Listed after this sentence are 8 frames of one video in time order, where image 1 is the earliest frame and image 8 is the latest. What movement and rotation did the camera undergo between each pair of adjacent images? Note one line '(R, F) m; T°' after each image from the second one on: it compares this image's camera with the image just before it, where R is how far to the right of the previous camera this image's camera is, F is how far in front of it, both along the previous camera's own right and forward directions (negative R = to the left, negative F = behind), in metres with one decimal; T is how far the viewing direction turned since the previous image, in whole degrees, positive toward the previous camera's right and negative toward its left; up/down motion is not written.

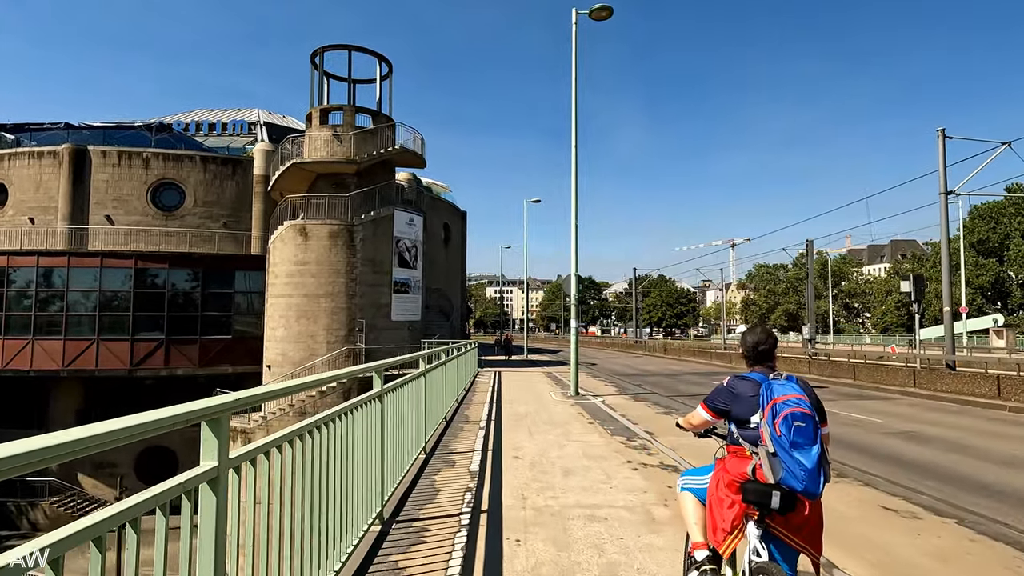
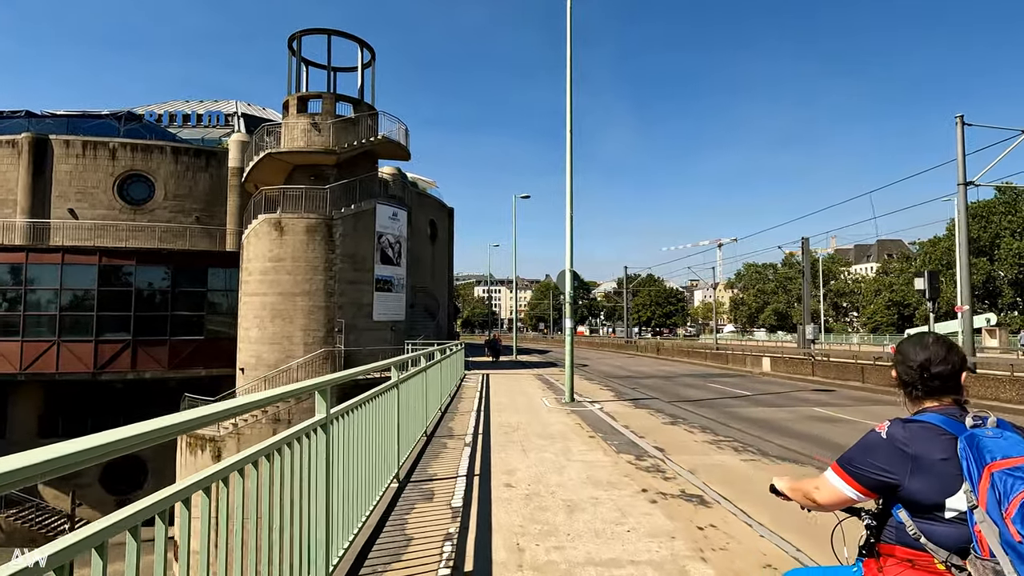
(0.0, +1.5) m; +1°
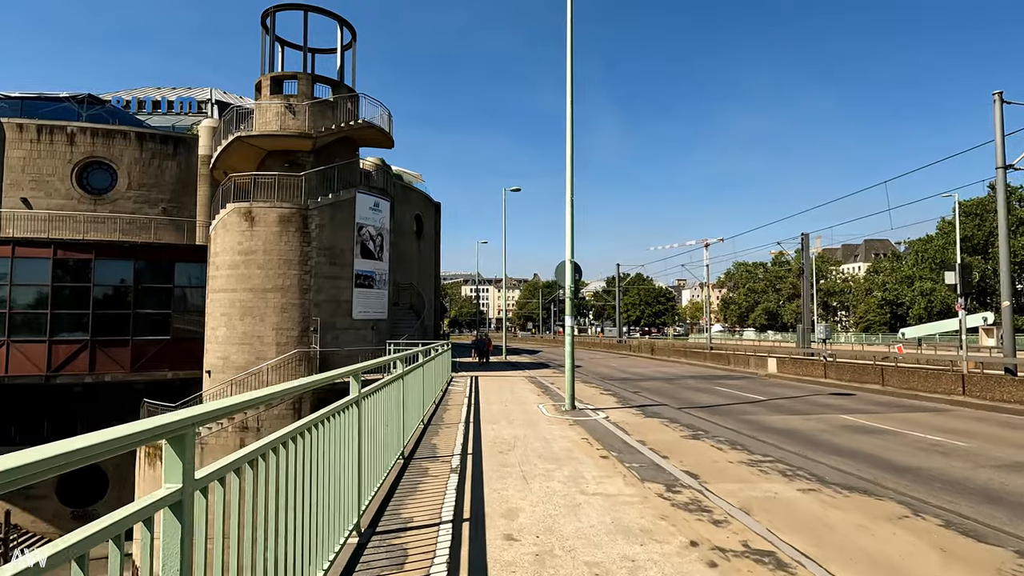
(-0.1, +1.9) m; +1°
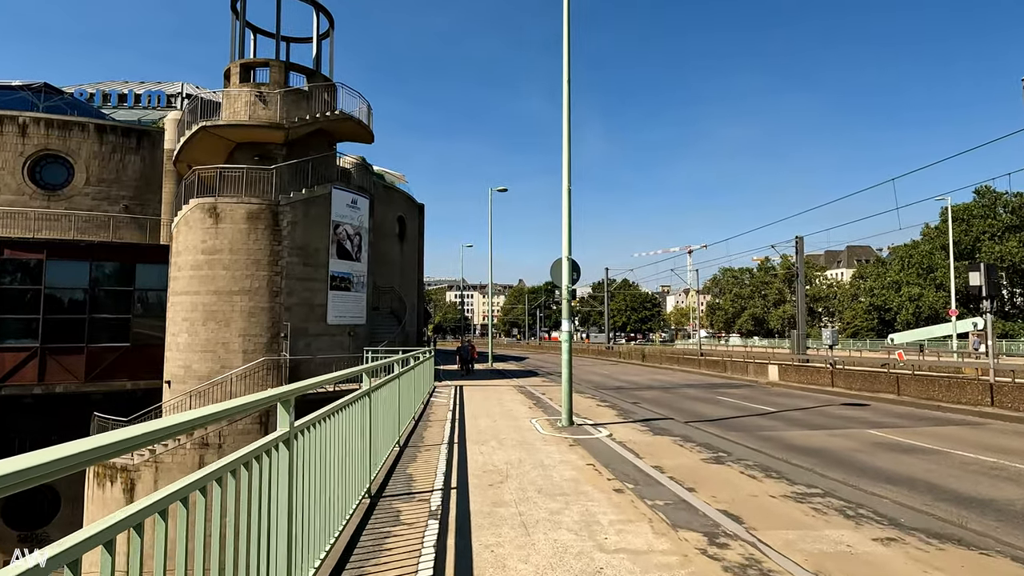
(-0.1, +1.7) m; +2°
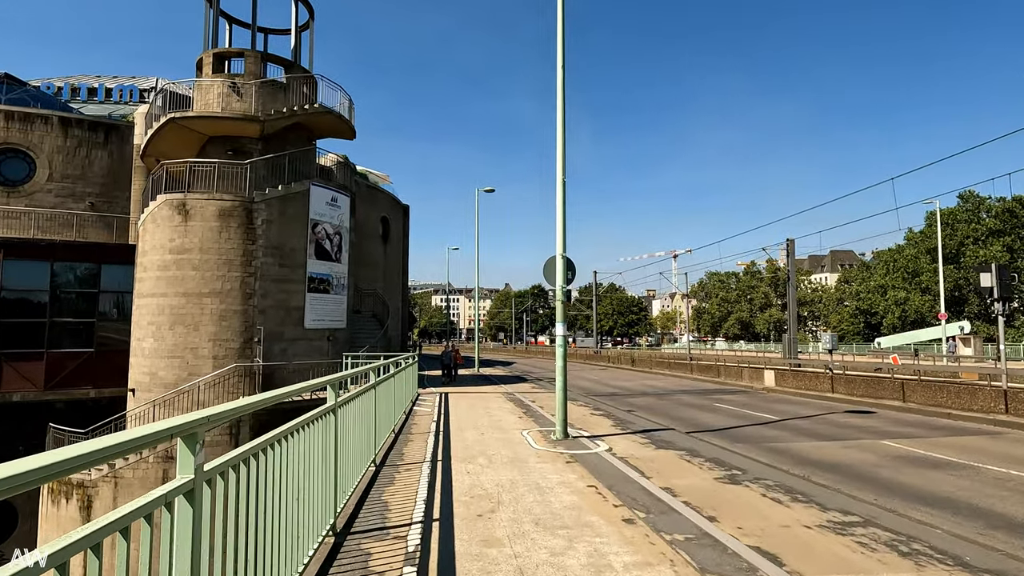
(-0.1, +1.1) m; +1°
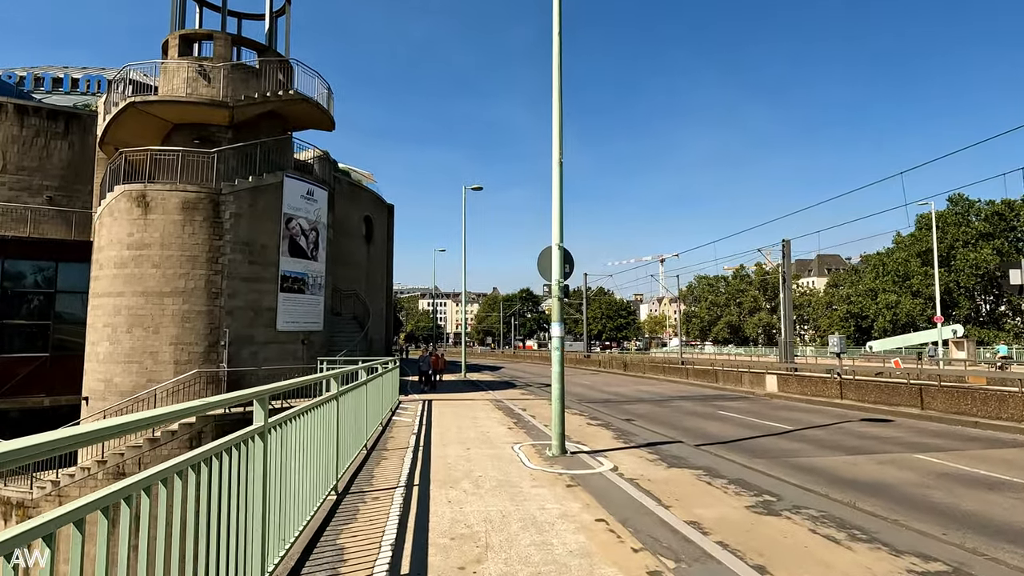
(0.0, +1.5) m; +1°
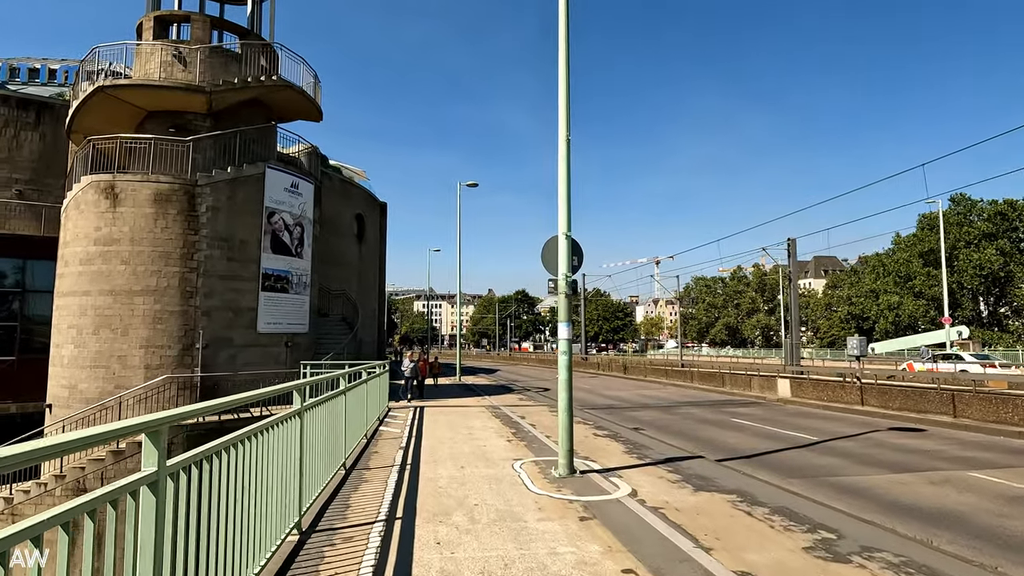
(-0.1, +1.3) m; 0°
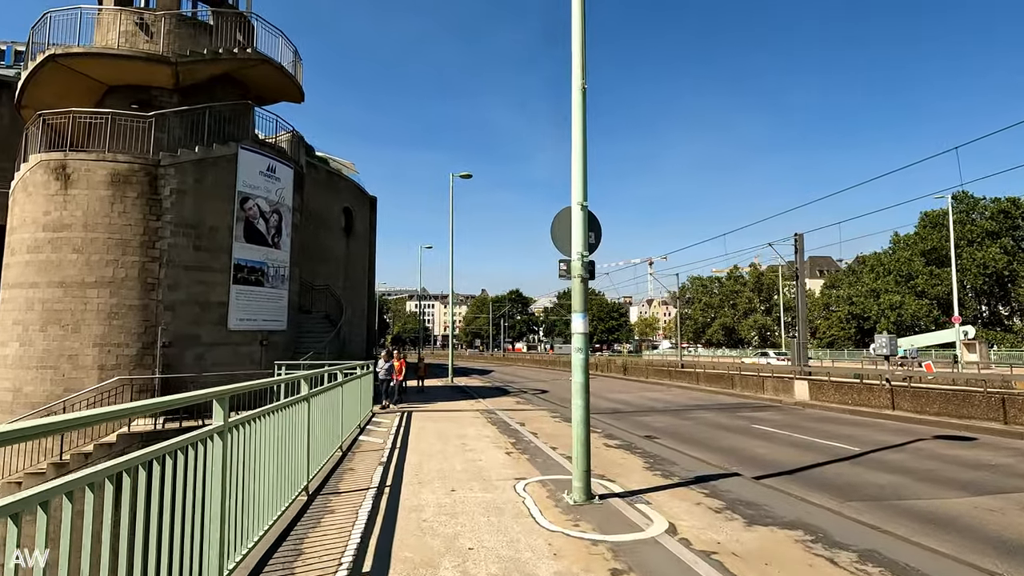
(-0.1, +1.7) m; +1°
